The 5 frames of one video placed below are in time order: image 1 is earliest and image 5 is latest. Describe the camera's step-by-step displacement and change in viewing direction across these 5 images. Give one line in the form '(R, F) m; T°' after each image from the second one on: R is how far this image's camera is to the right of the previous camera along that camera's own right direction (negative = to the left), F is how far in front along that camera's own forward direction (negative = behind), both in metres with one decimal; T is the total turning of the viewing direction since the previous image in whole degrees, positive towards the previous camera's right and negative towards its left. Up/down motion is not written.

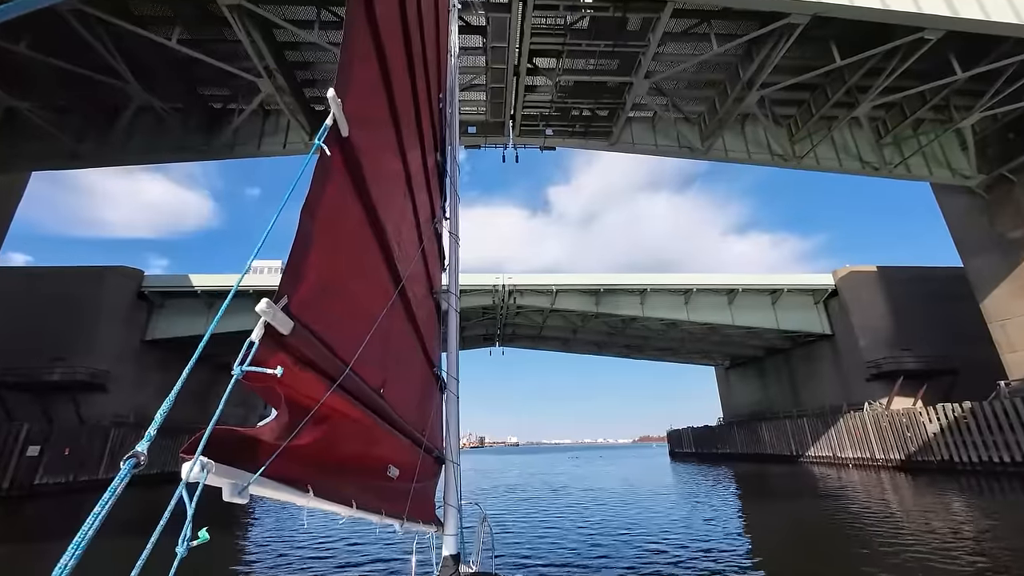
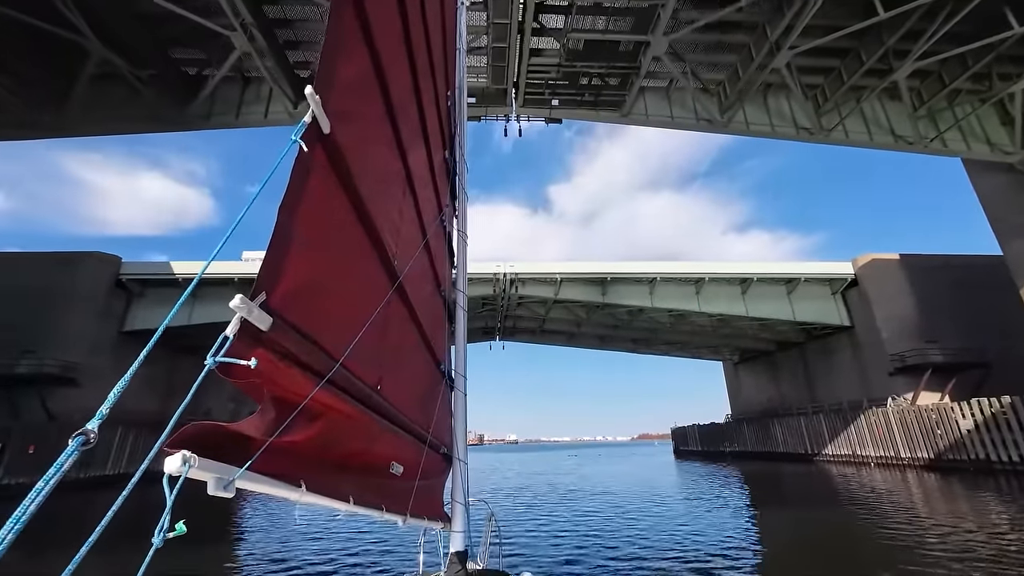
(-0.1, +0.9) m; 0°
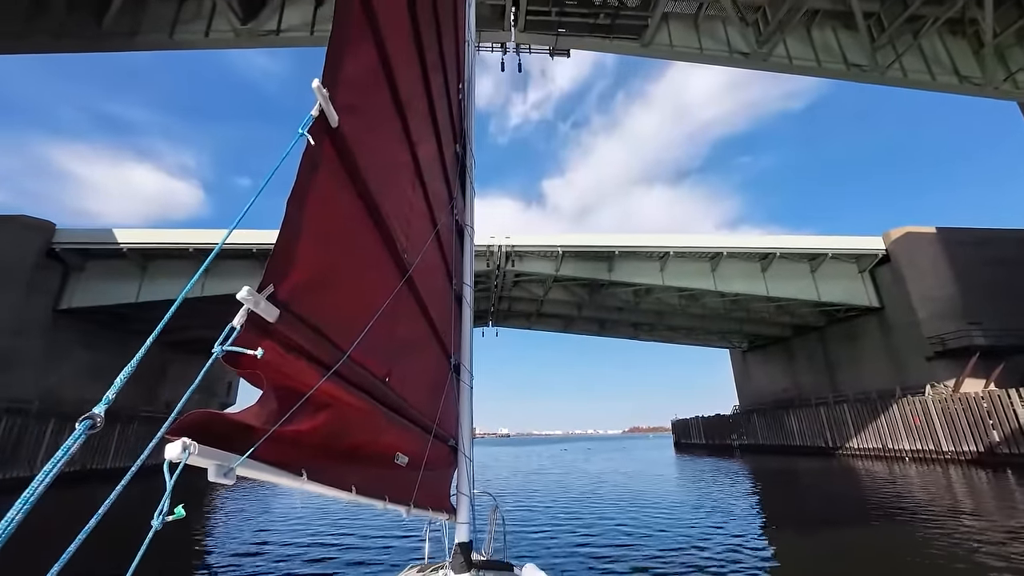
(-0.1, +1.7) m; +1°
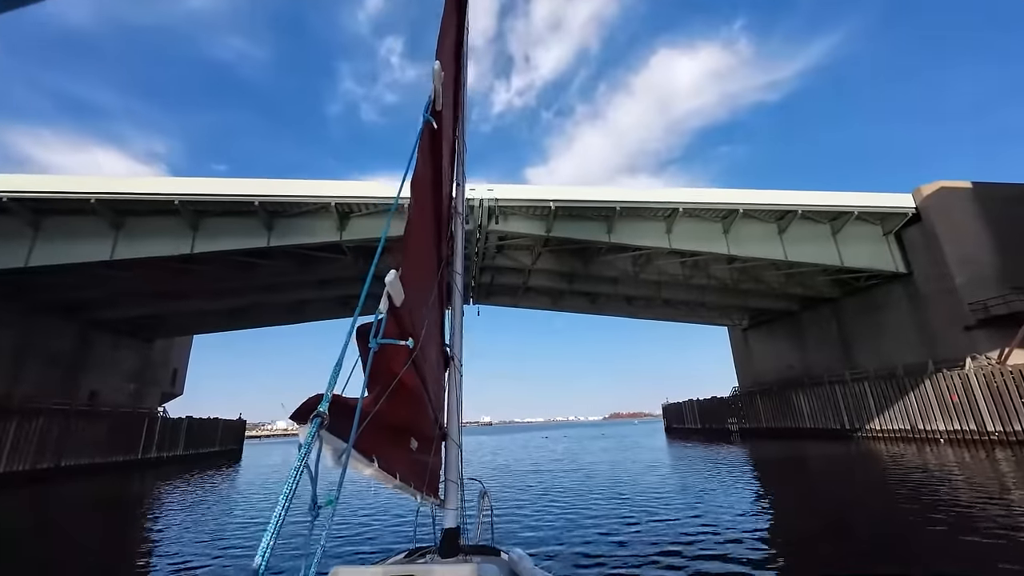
(-0.1, +2.0) m; +2°
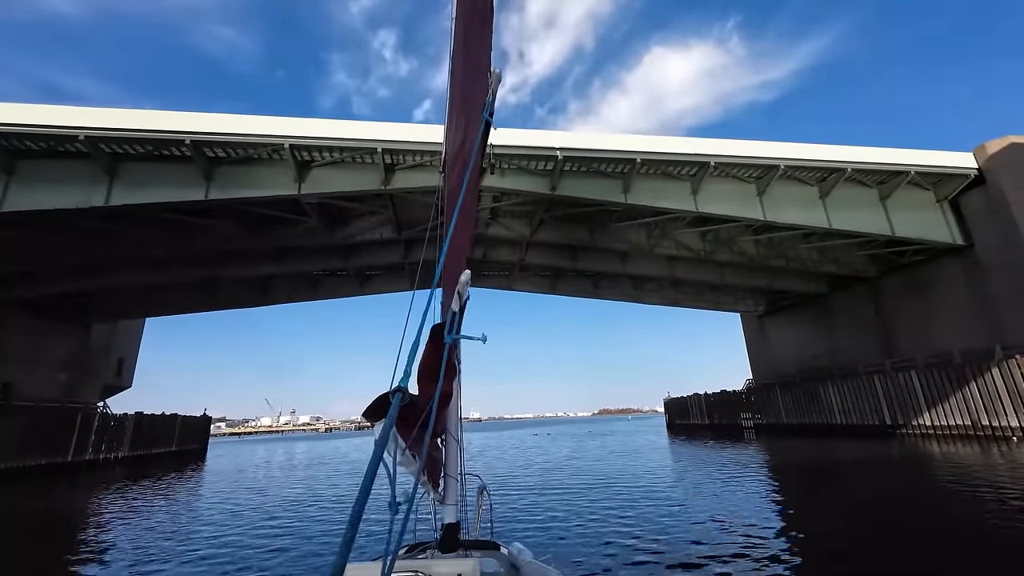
(-0.2, +2.0) m; +1°
